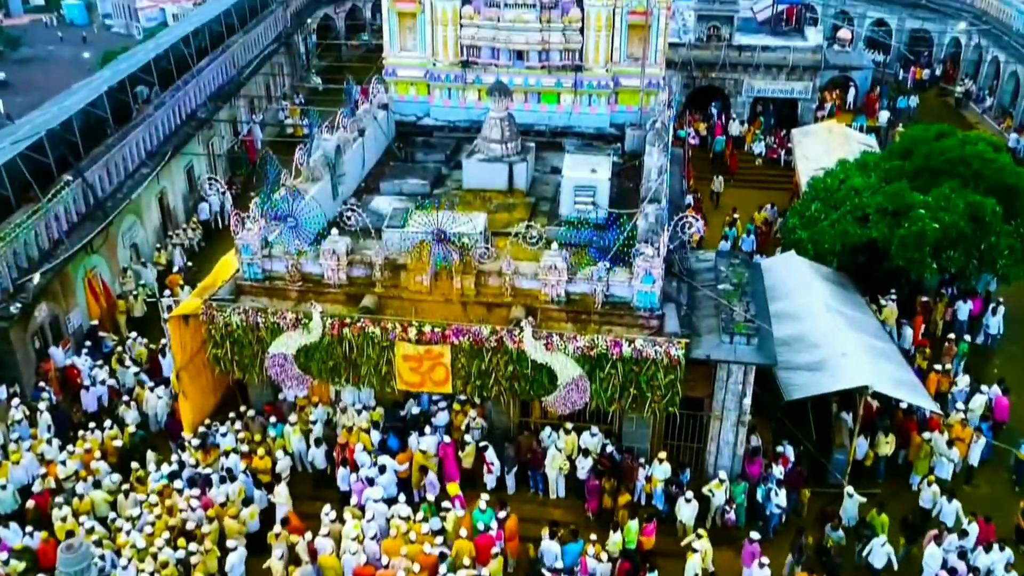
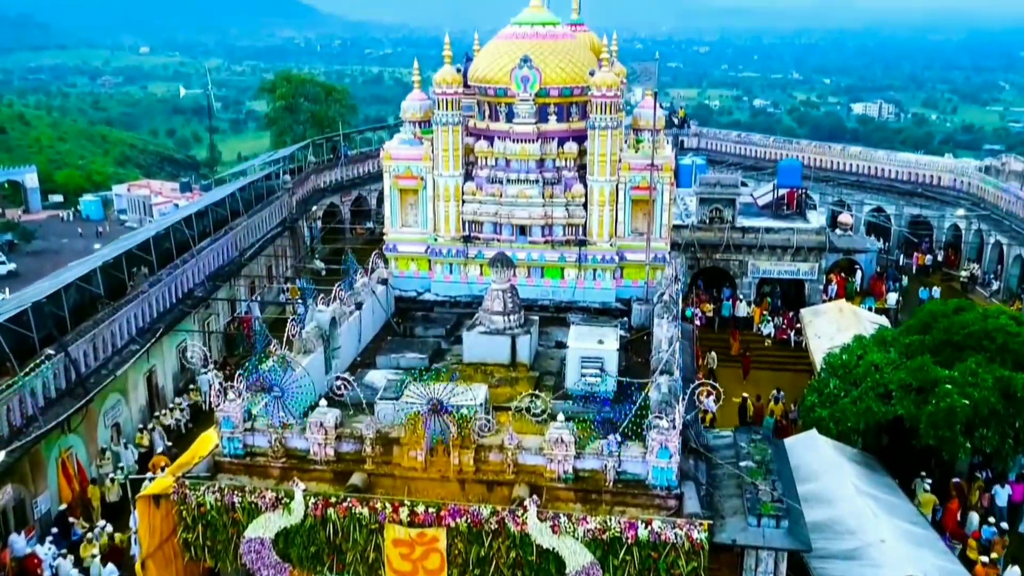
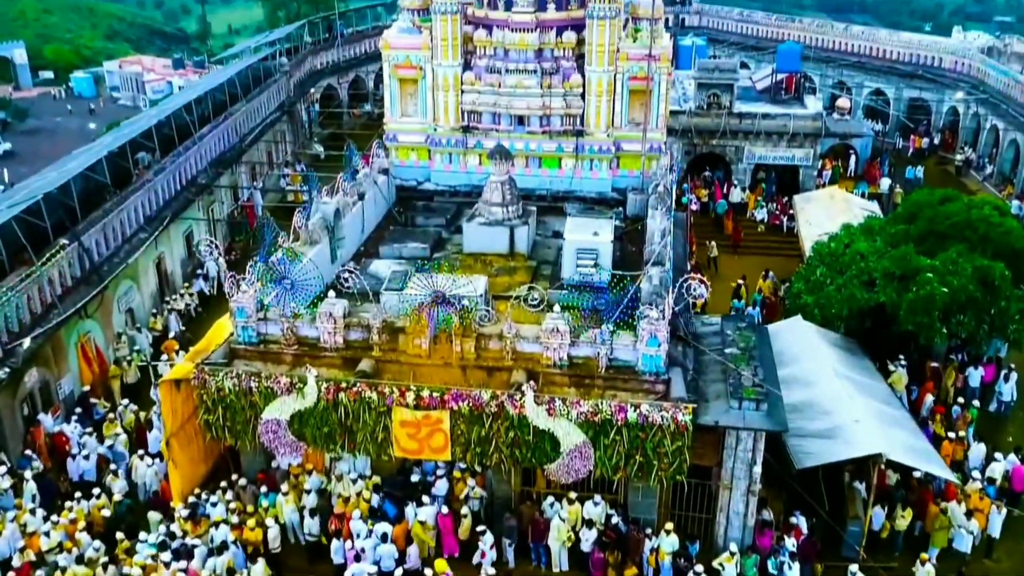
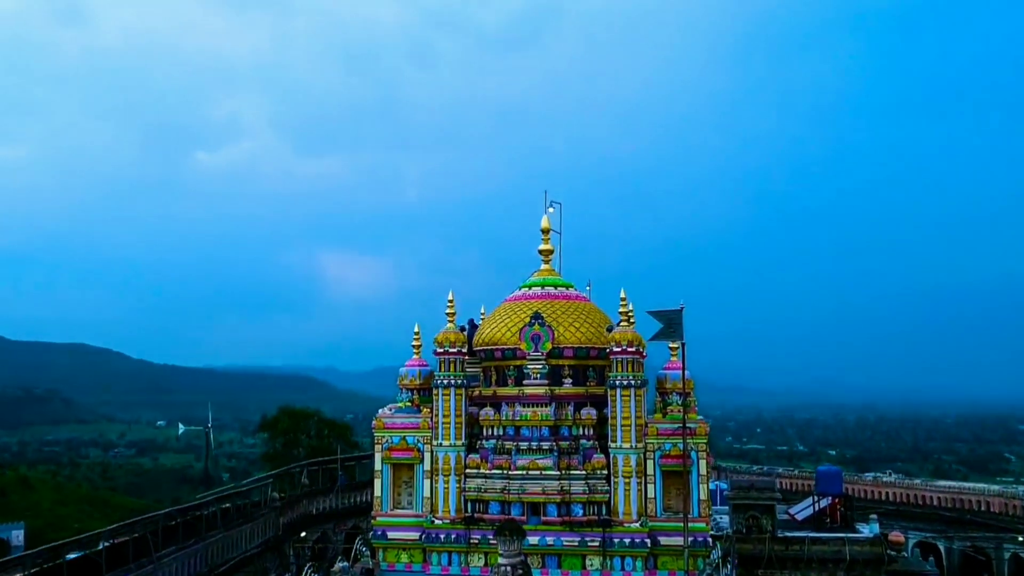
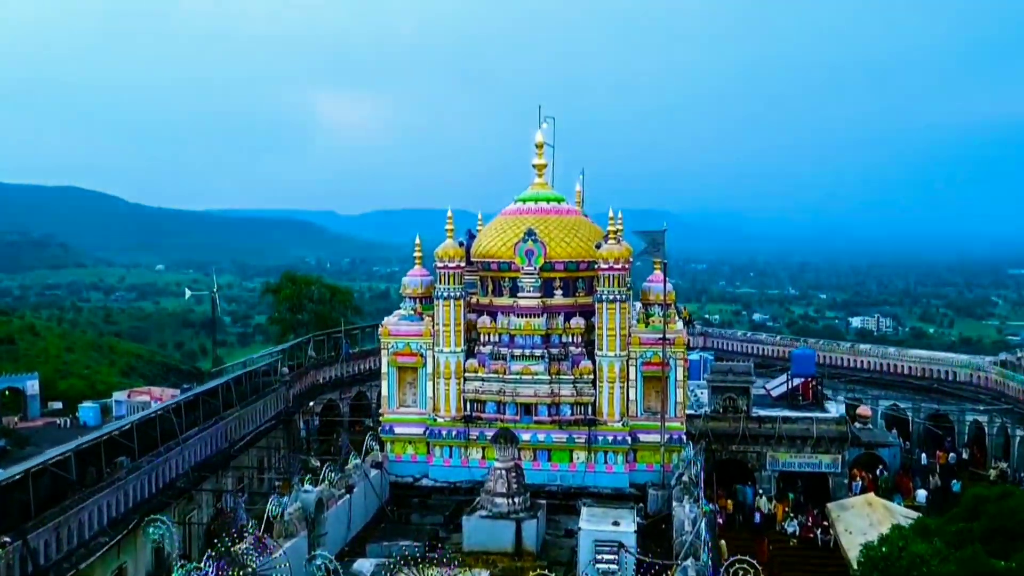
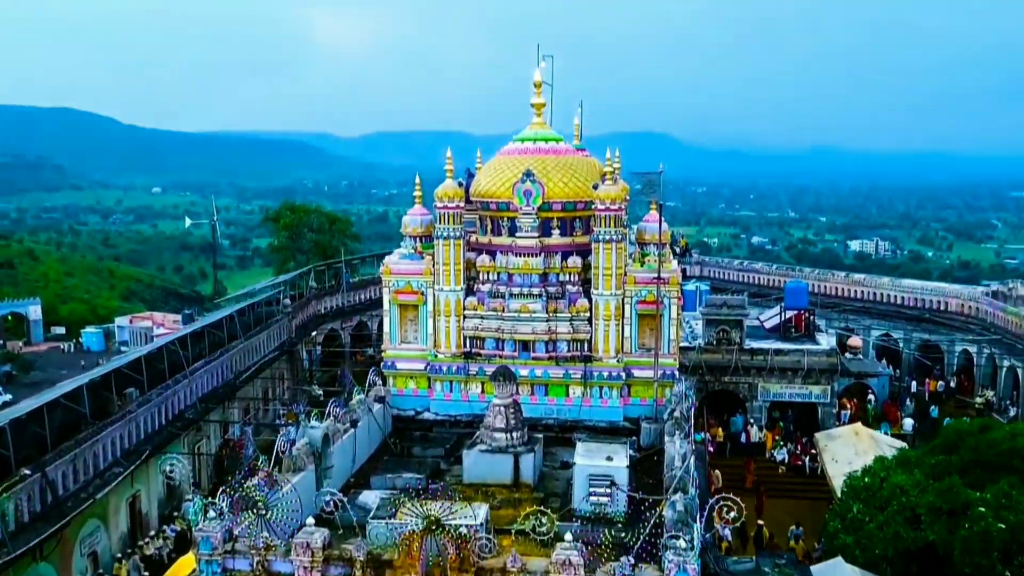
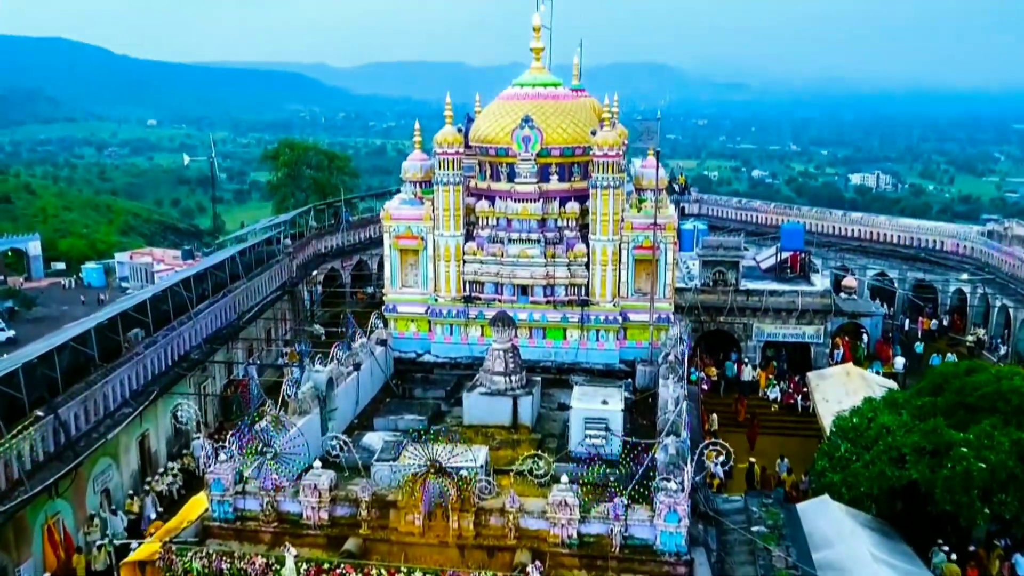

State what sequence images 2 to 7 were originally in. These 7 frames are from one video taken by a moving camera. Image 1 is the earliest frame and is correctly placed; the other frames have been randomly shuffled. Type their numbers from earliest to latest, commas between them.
3, 2, 7, 6, 5, 4
